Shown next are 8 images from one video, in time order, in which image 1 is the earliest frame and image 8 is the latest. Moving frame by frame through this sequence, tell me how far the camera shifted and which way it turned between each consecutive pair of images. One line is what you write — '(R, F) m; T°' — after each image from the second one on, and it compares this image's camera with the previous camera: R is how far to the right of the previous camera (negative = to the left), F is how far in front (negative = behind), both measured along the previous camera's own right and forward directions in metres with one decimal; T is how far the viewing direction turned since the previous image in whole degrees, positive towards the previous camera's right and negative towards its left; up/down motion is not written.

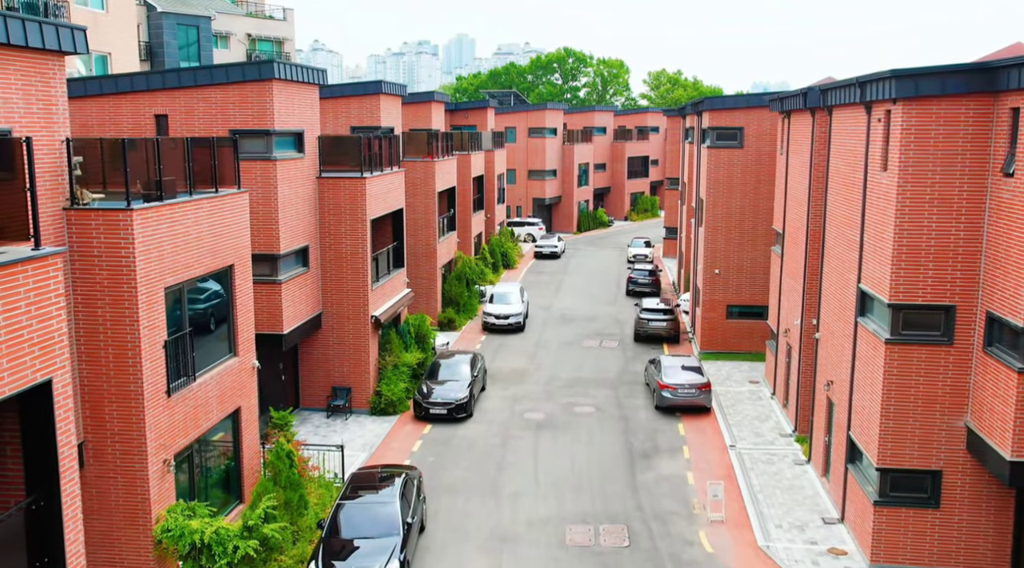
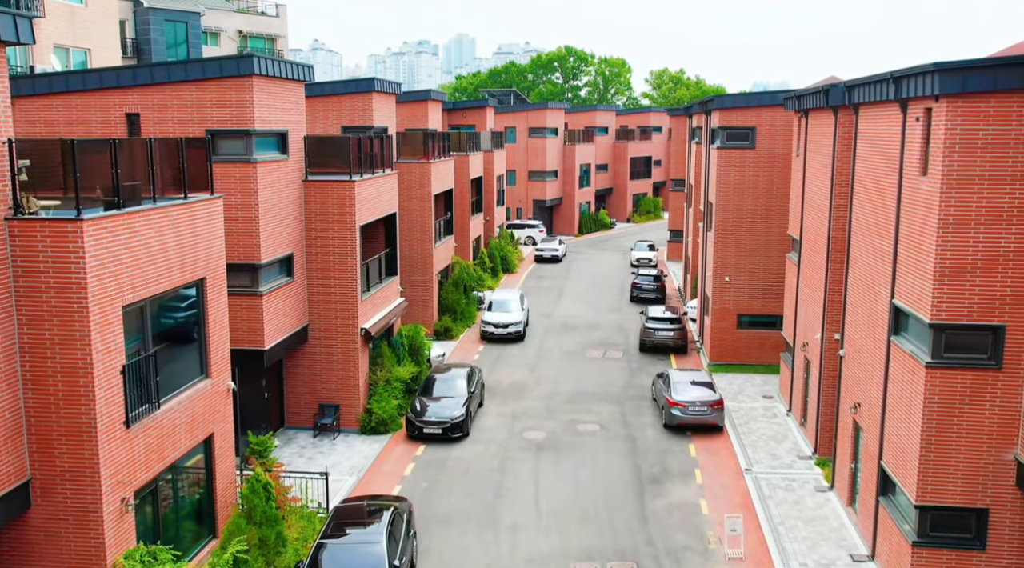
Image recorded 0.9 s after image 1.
(0.0, +1.5) m; 0°
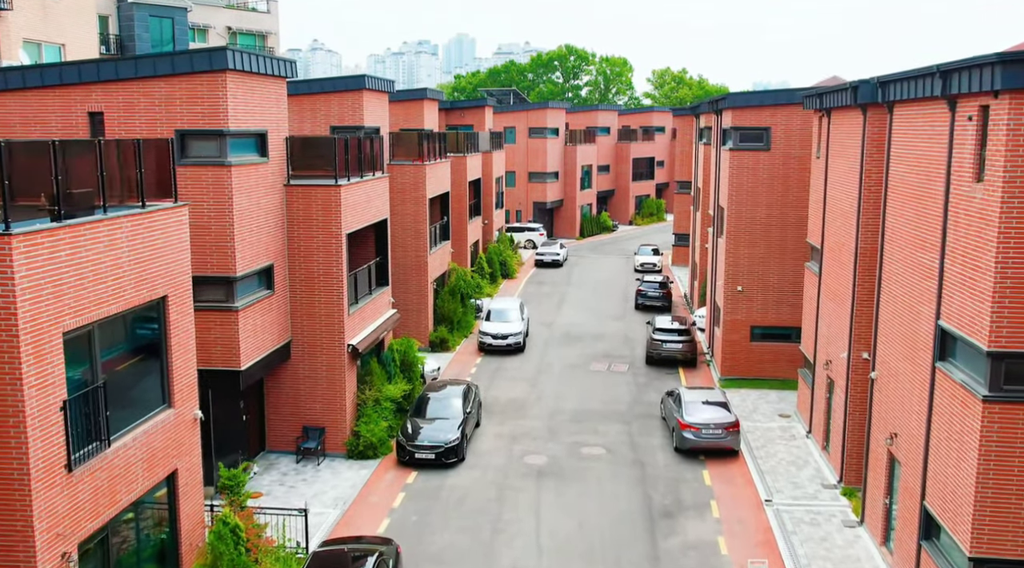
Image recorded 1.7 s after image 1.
(0.0, +1.7) m; 0°
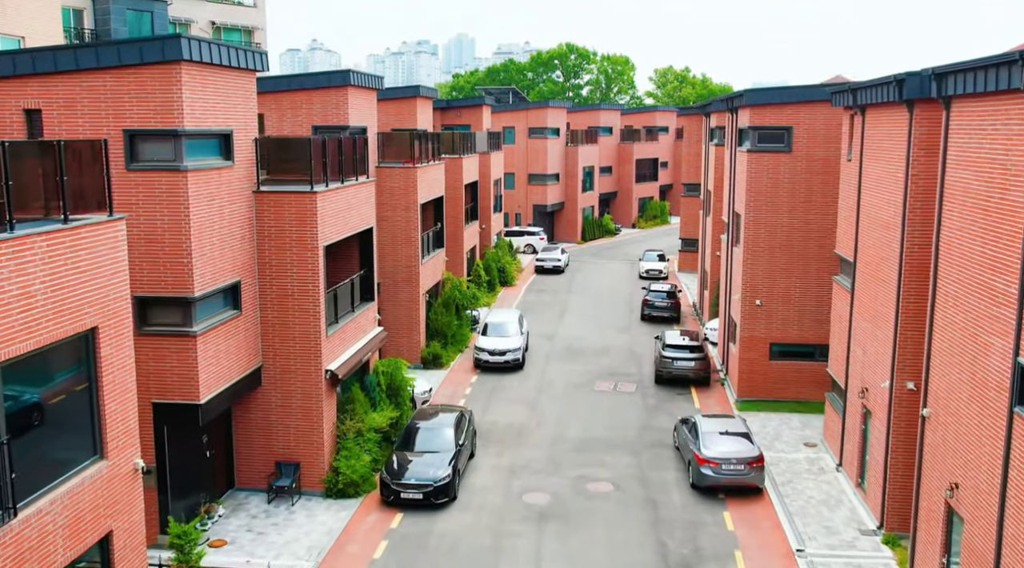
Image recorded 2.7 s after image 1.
(+0.1, +2.2) m; 0°
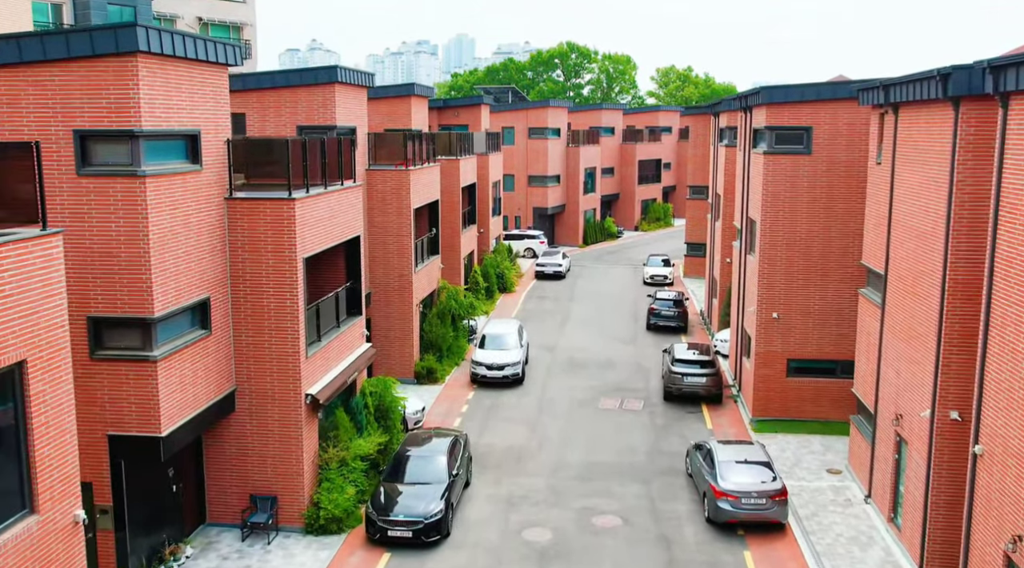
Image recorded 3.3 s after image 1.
(0.0, +1.7) m; 0°
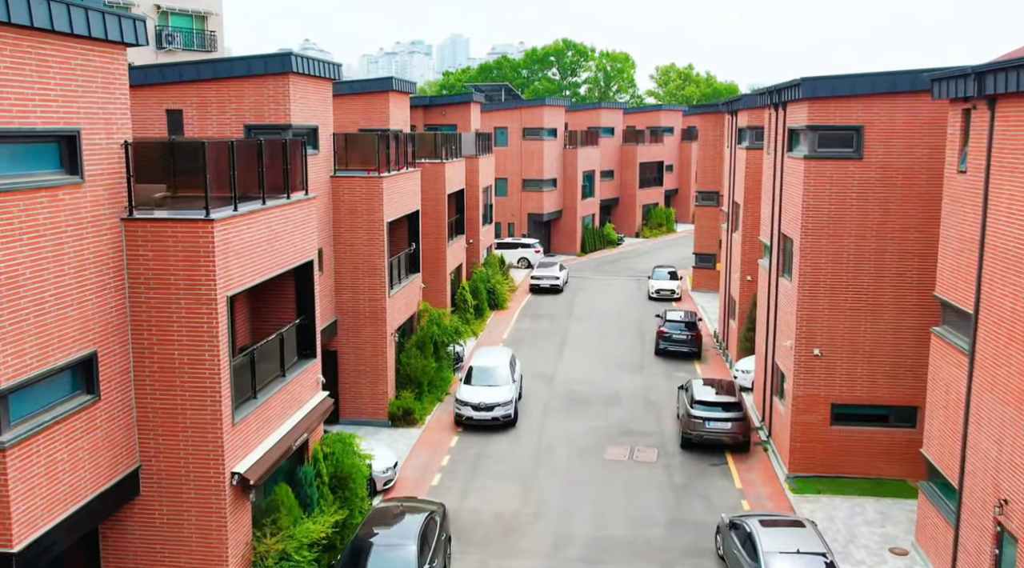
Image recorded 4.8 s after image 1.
(+0.1, +3.9) m; 0°
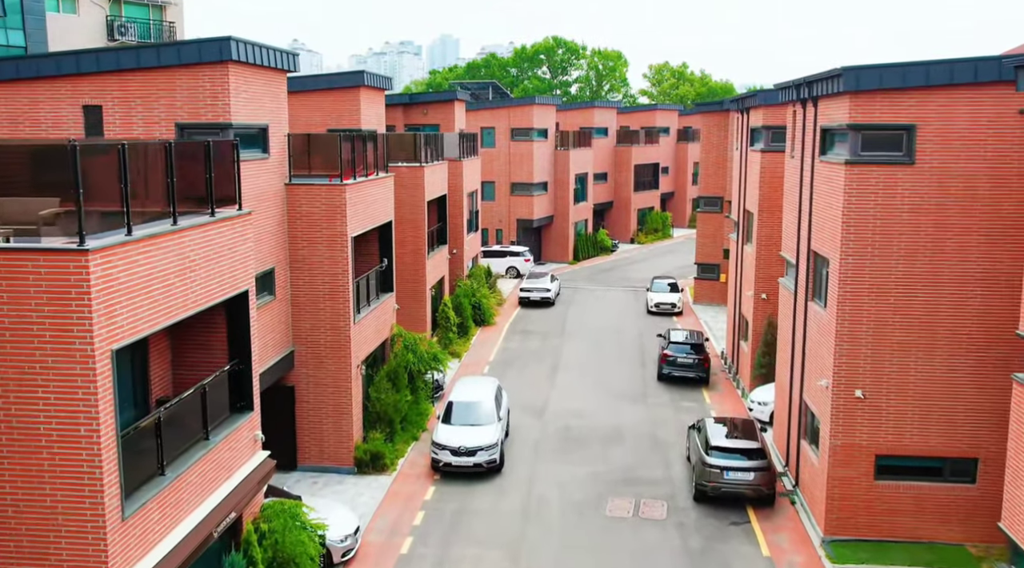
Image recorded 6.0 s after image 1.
(+0.1, +3.2) m; +1°
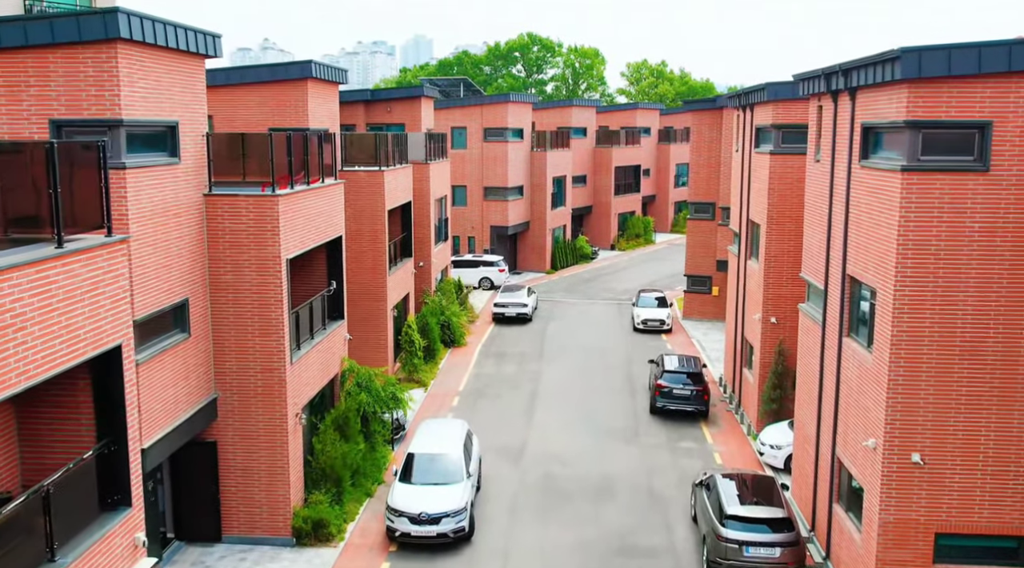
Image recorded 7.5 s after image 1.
(+0.1, +3.4) m; +2°
